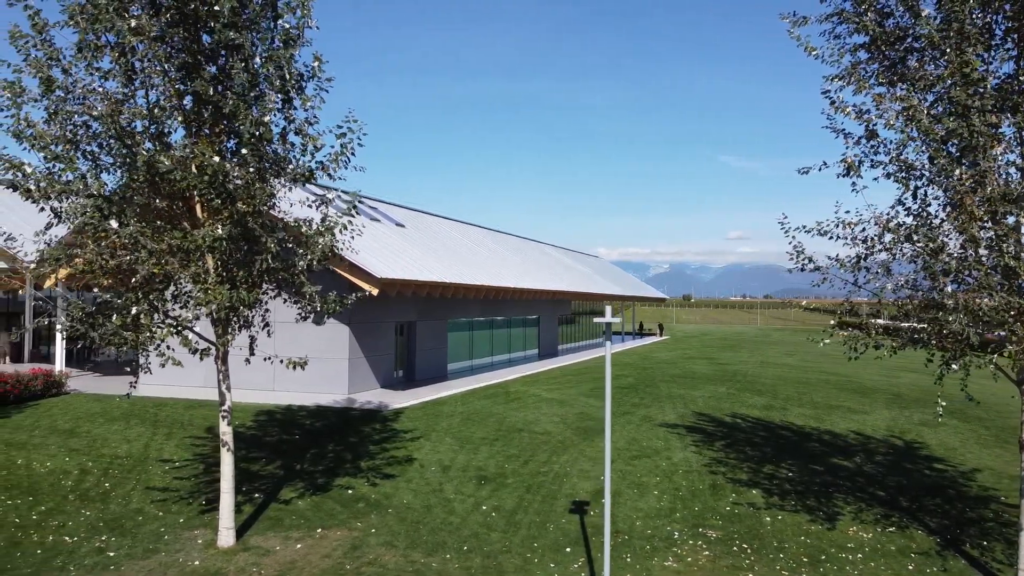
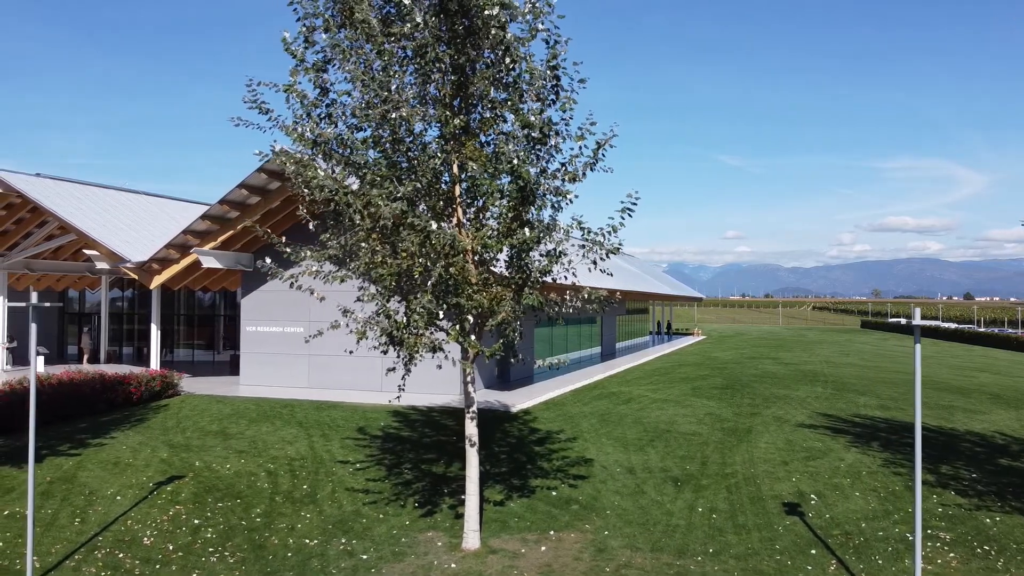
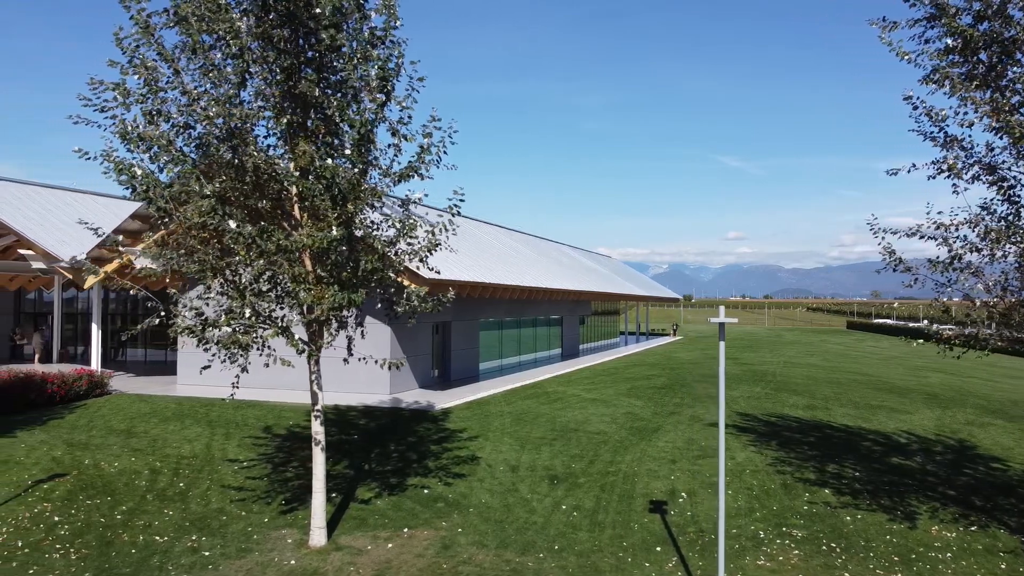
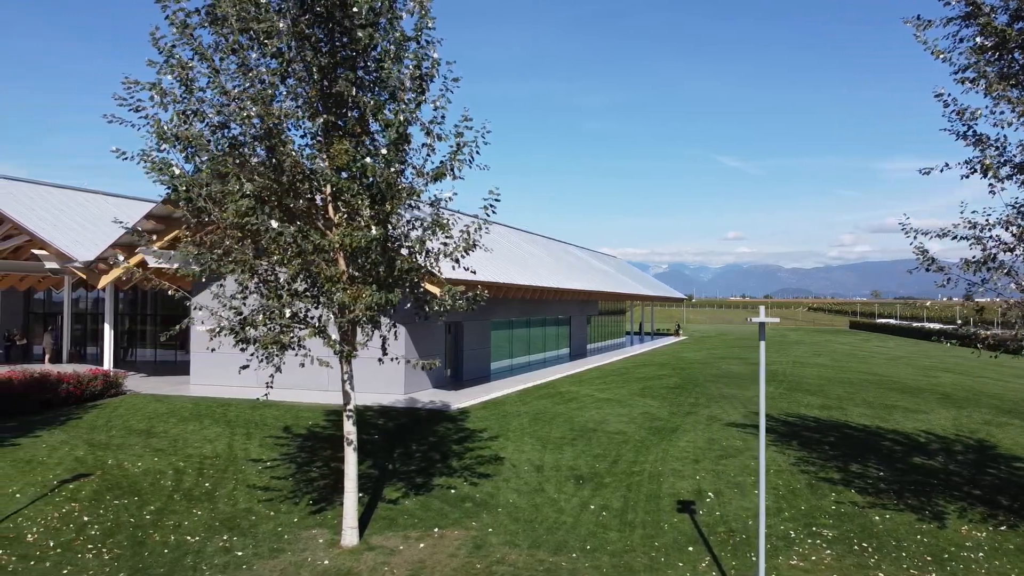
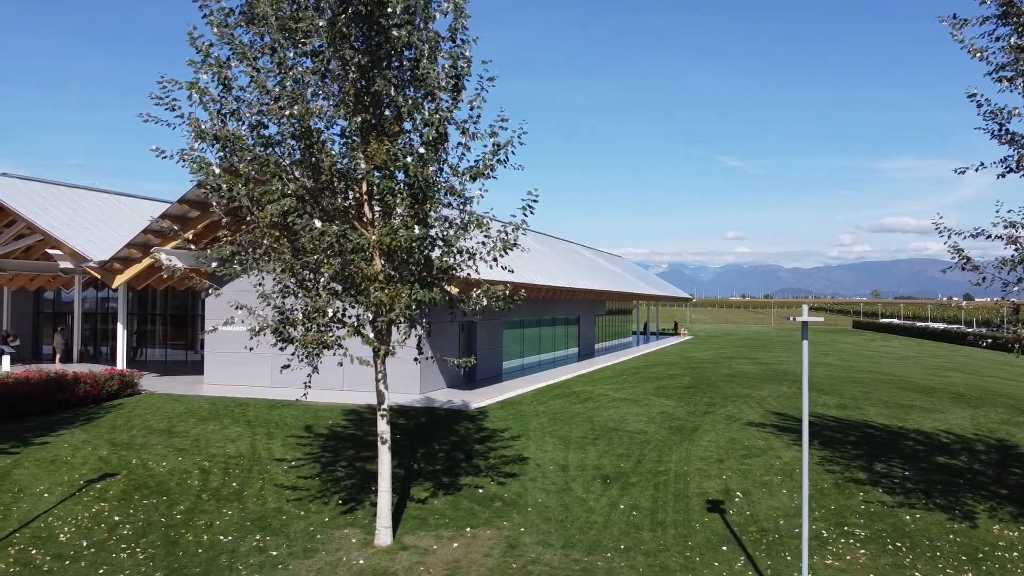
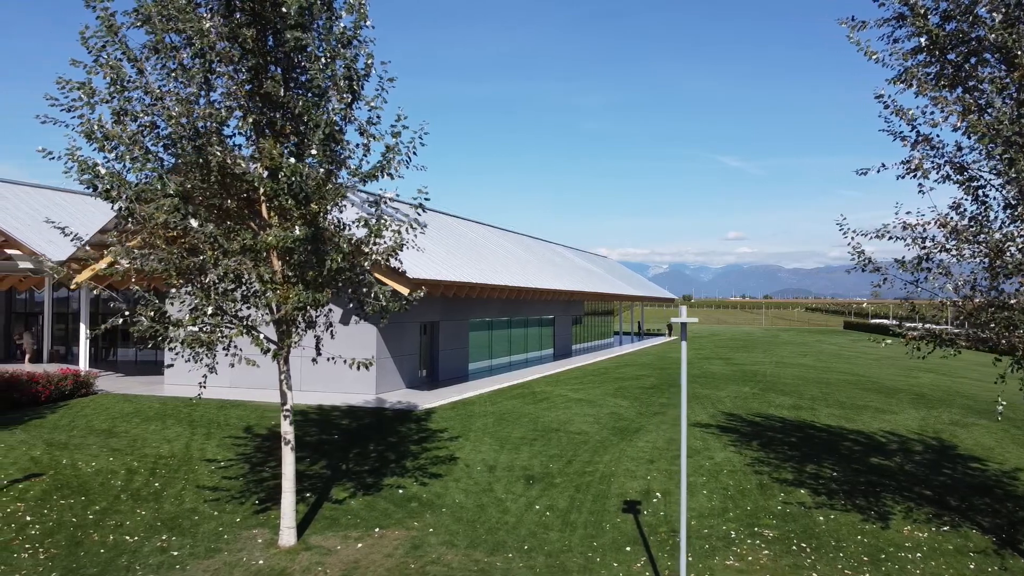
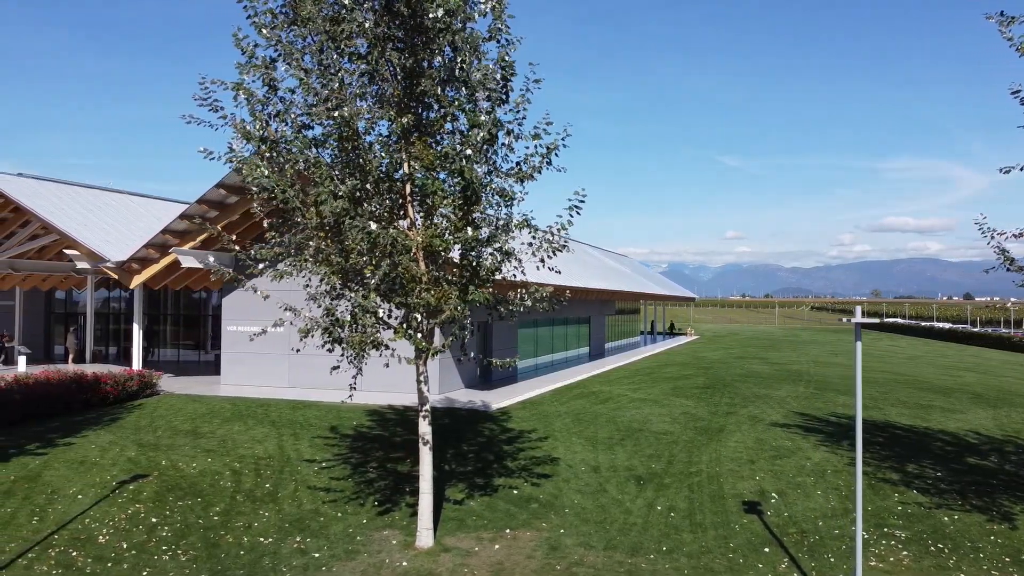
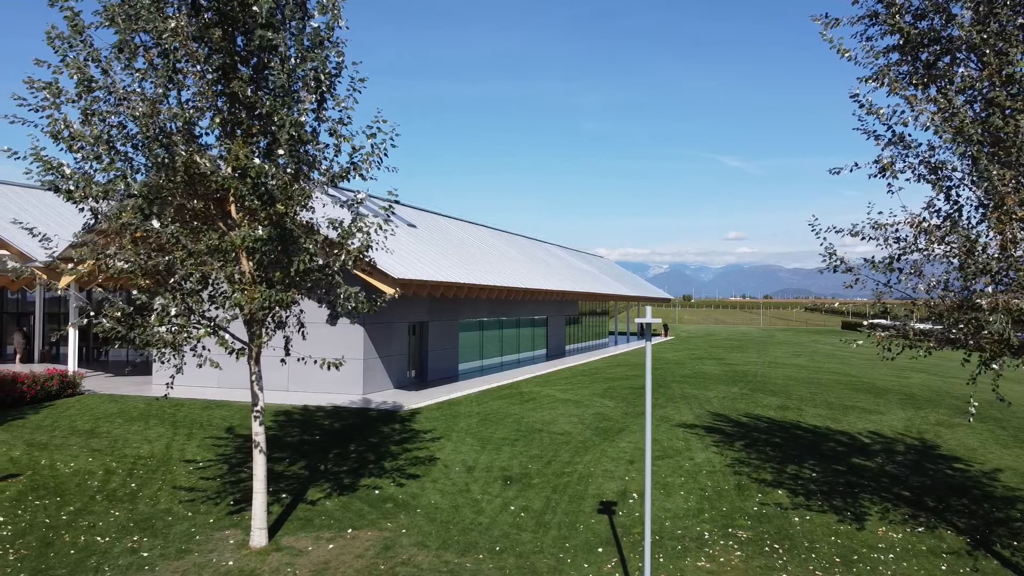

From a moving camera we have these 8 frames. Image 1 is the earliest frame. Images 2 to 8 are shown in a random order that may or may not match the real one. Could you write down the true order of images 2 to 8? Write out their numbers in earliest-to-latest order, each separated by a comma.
8, 6, 3, 4, 5, 7, 2
